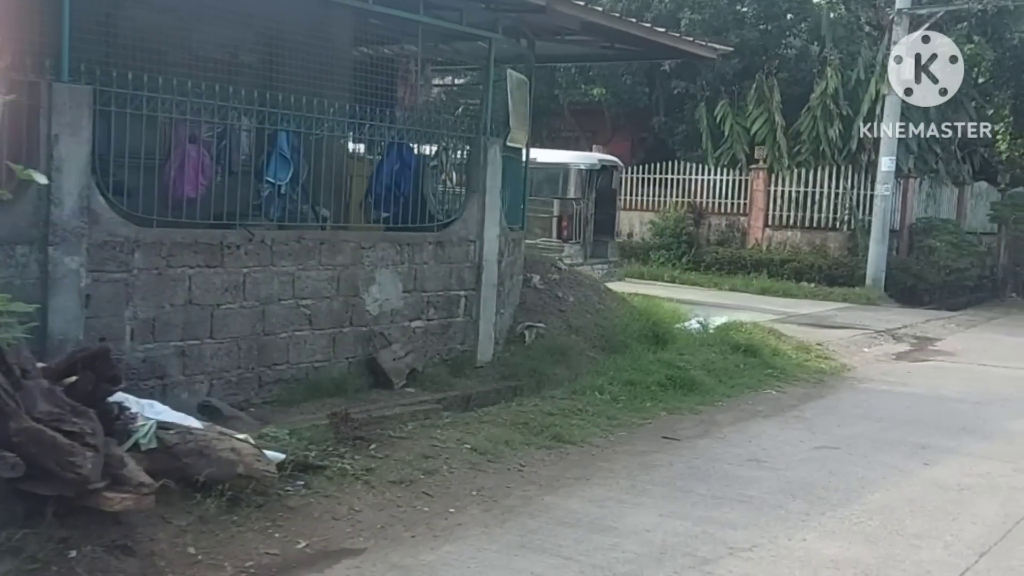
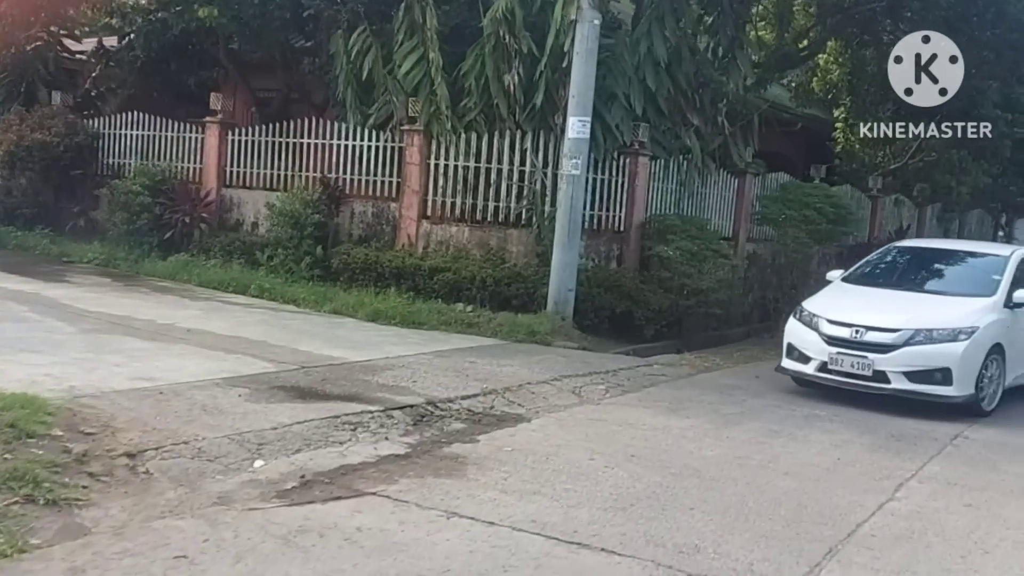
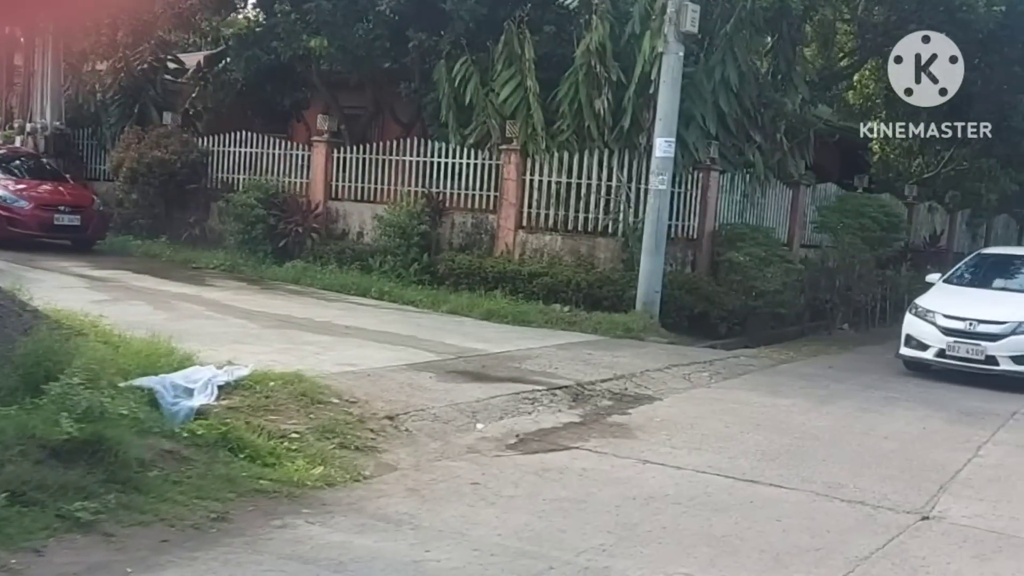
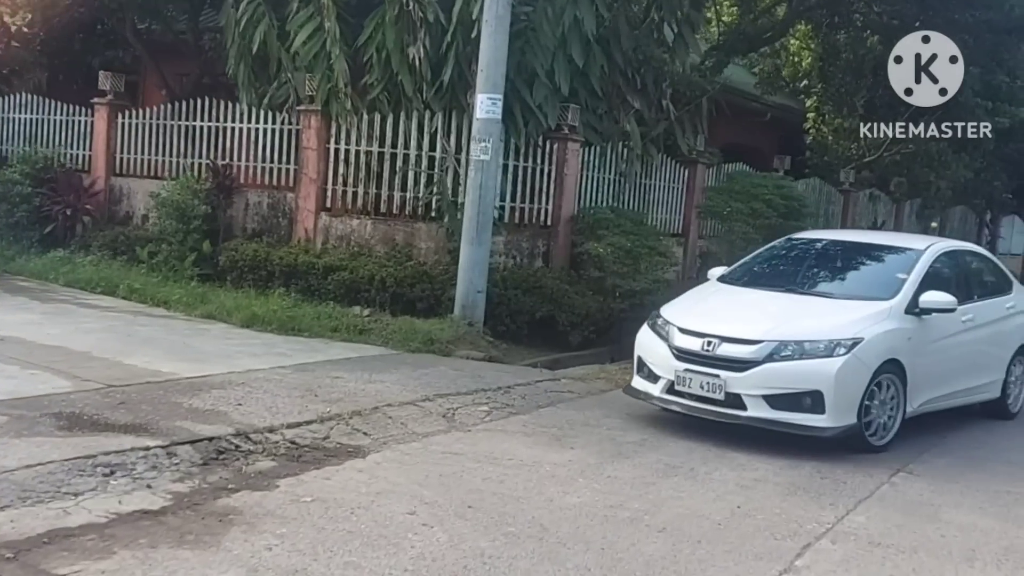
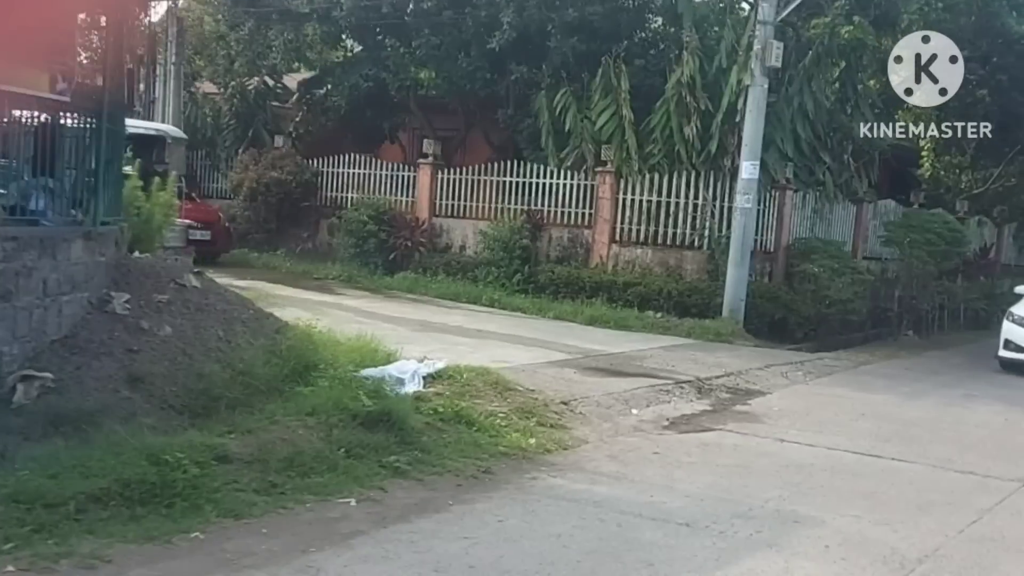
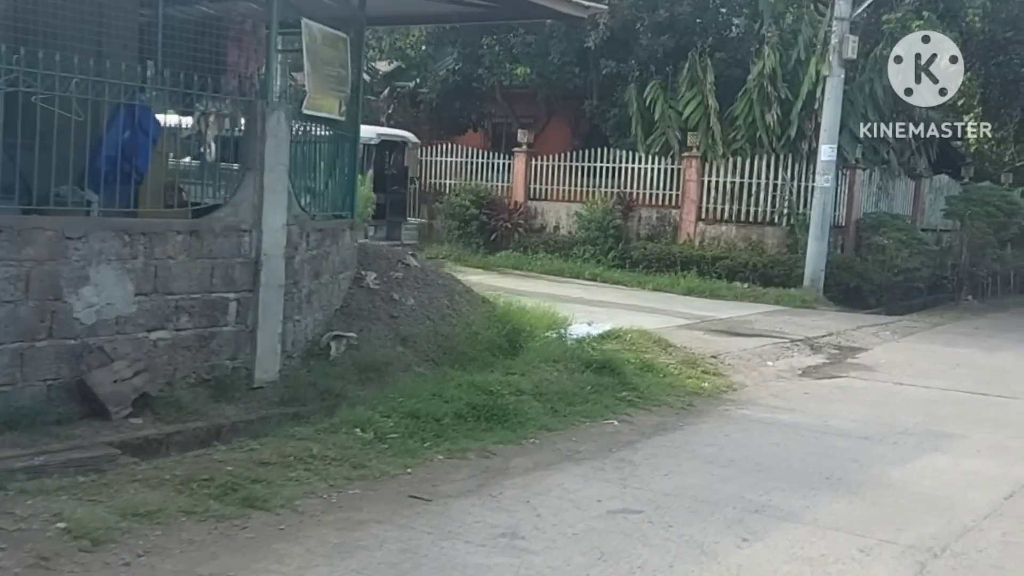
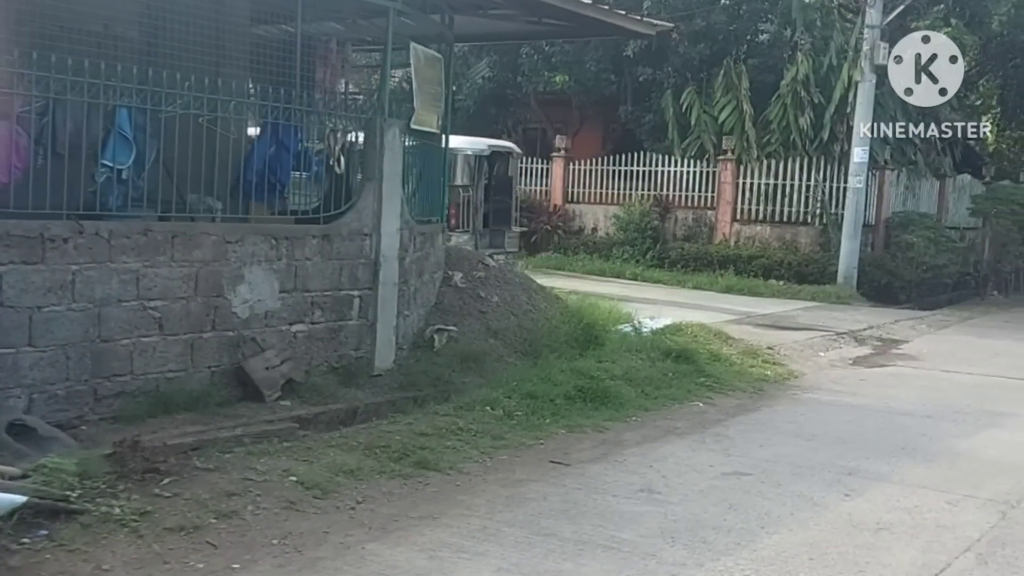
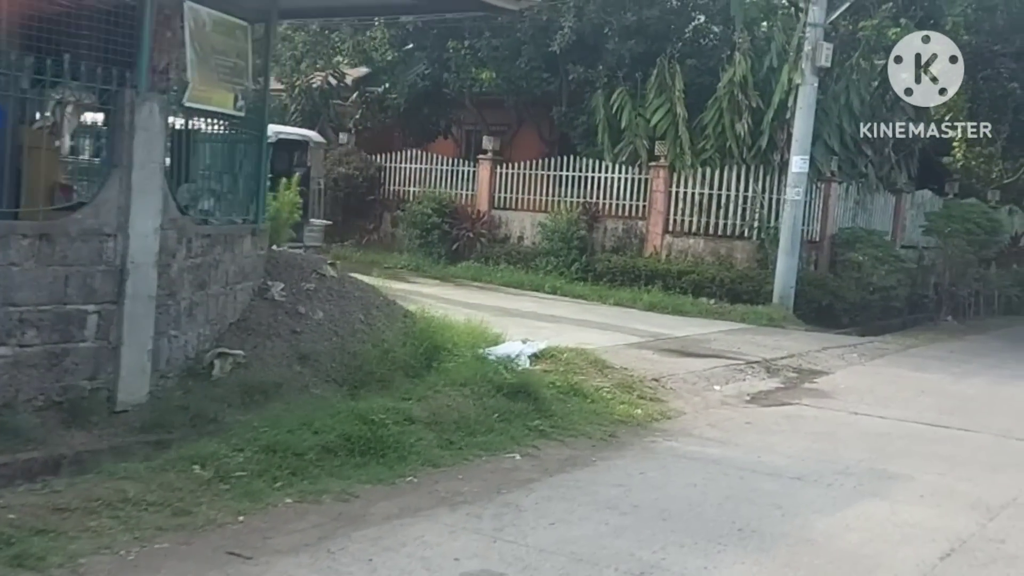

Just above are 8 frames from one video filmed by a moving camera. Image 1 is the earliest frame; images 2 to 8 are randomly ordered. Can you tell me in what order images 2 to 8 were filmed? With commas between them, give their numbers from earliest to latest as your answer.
7, 6, 8, 5, 3, 2, 4
